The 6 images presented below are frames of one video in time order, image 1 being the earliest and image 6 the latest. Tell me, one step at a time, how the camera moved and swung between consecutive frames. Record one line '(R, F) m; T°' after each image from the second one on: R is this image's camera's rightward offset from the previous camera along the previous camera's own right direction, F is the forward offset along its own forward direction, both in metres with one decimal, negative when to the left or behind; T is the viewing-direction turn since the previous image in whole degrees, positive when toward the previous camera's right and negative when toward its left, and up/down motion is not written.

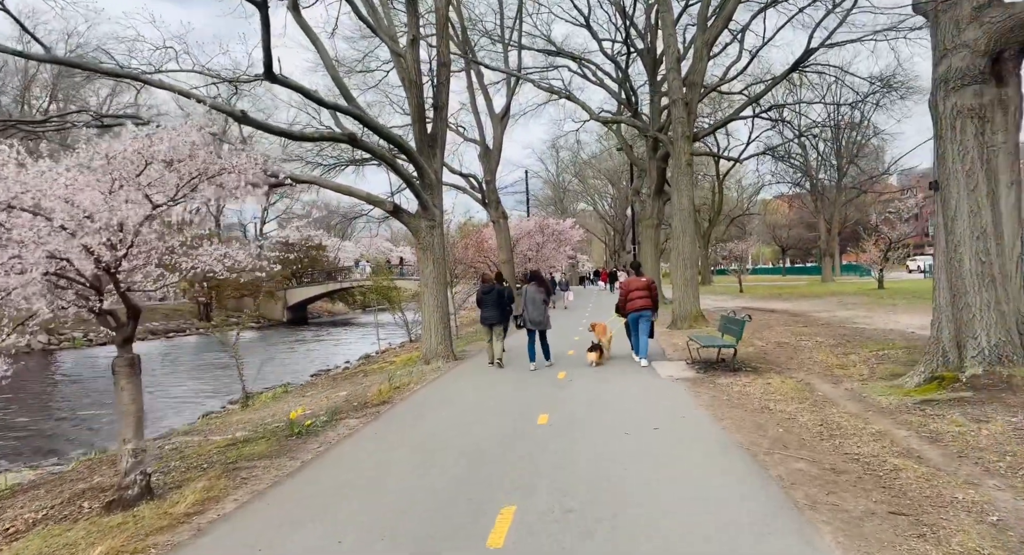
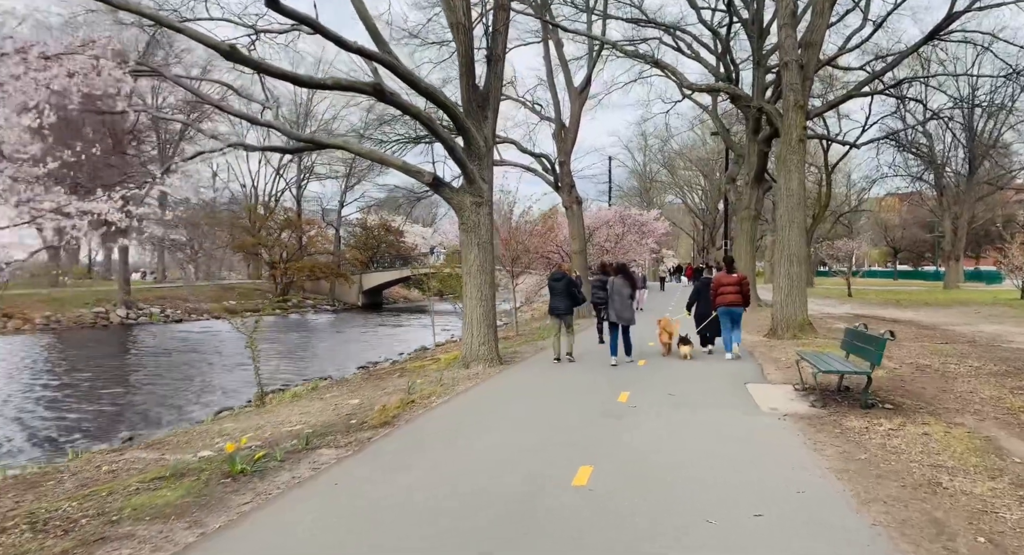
(+0.3, +2.2) m; -7°
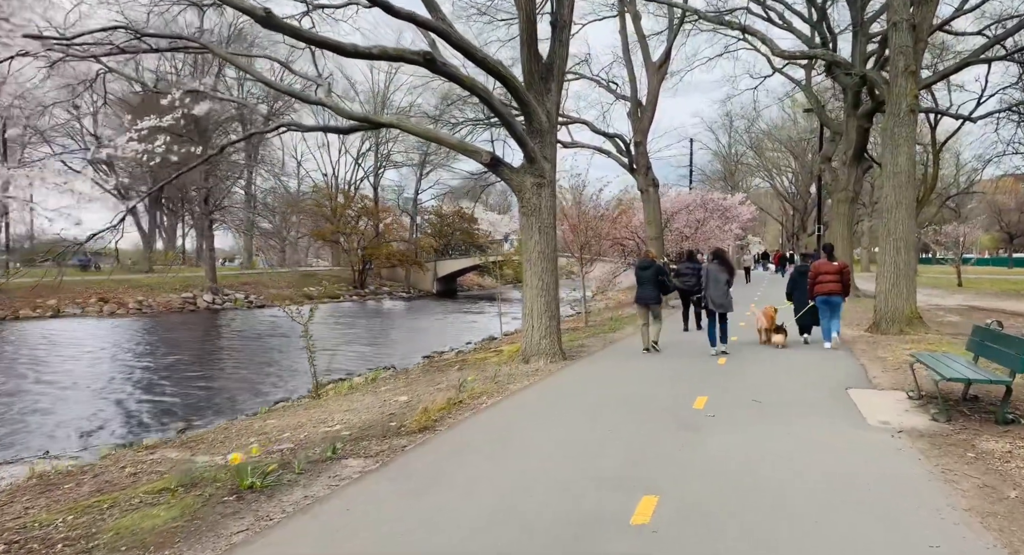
(+0.2, +0.8) m; -7°
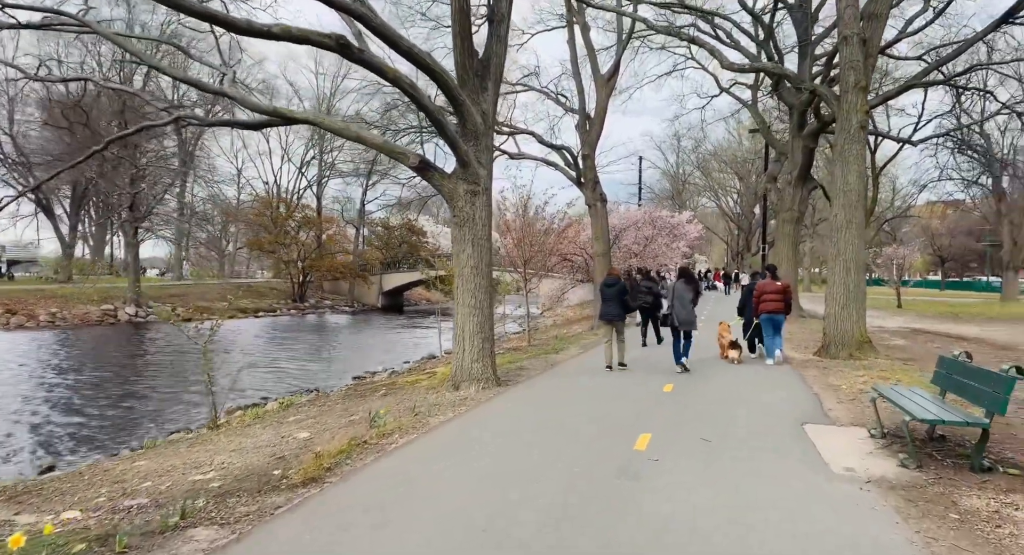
(+0.3, +0.9) m; +4°
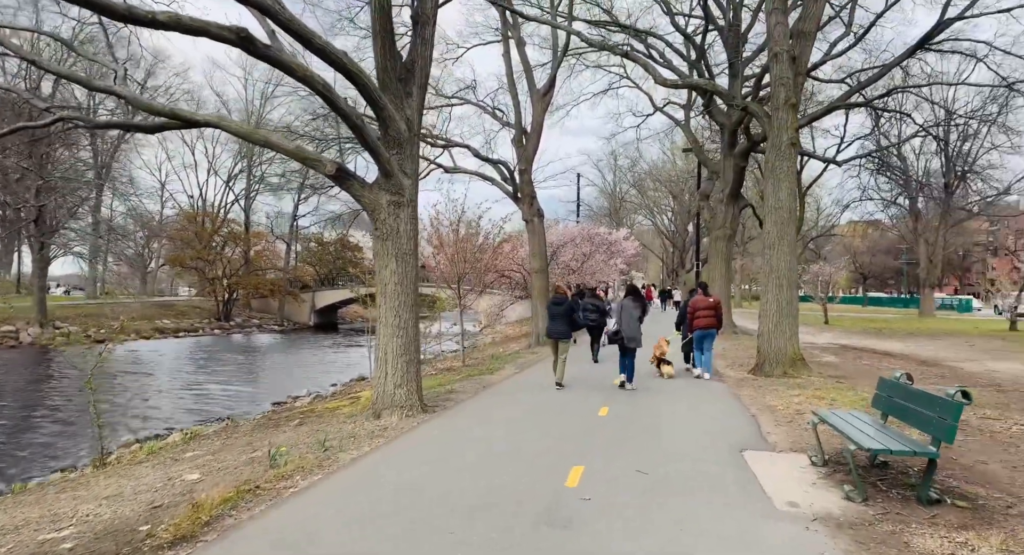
(+0.2, +0.5) m; +5°
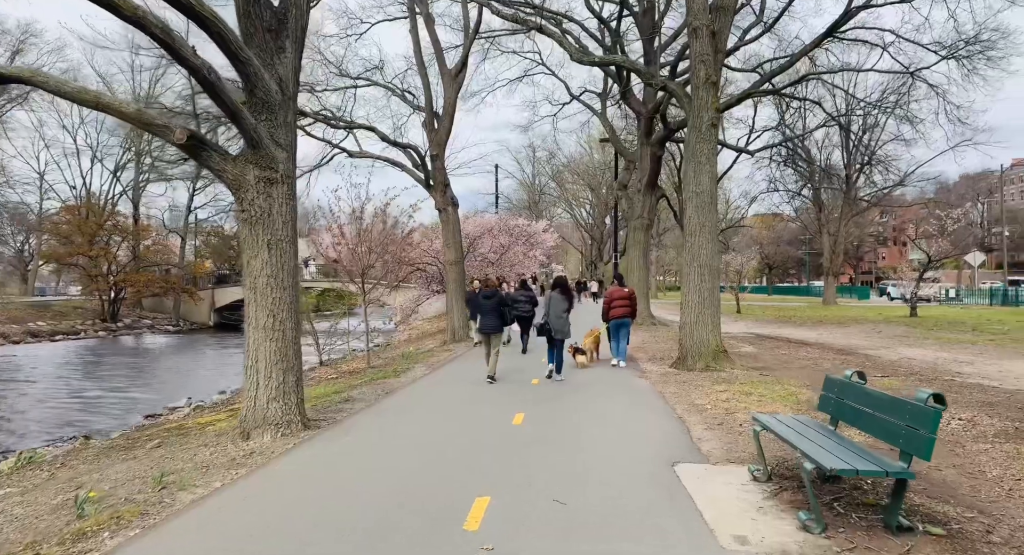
(+0.2, +1.1) m; +7°
